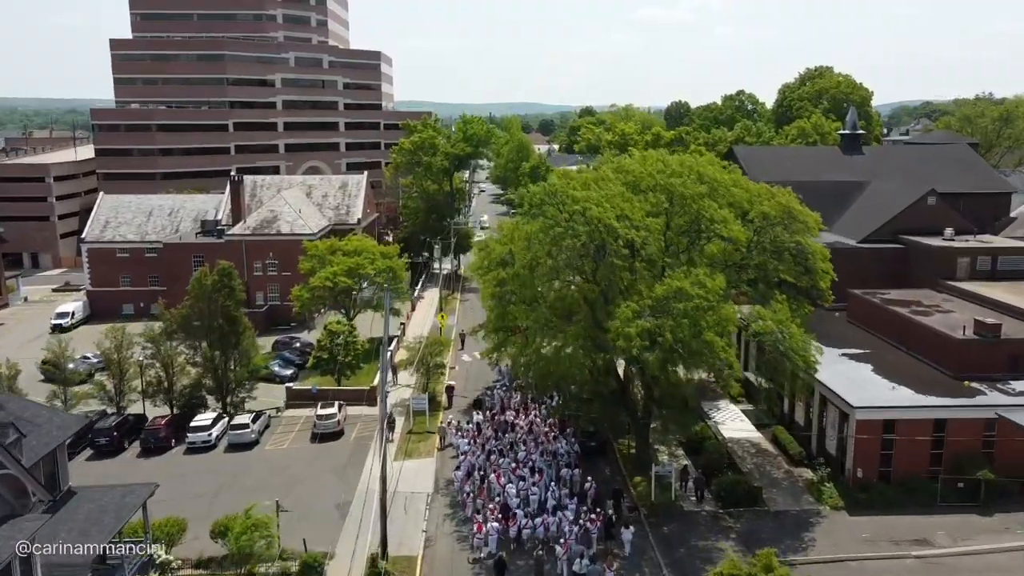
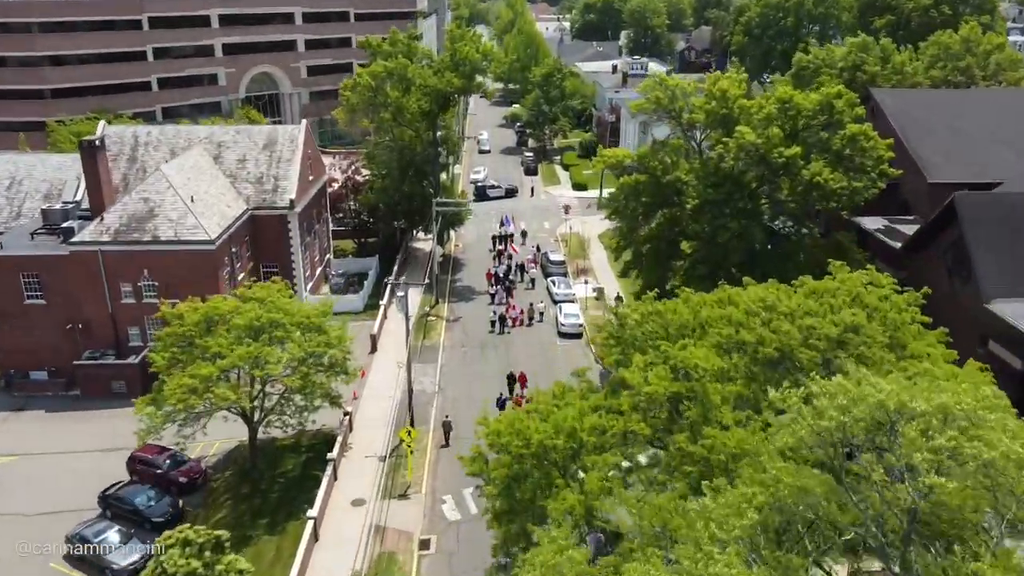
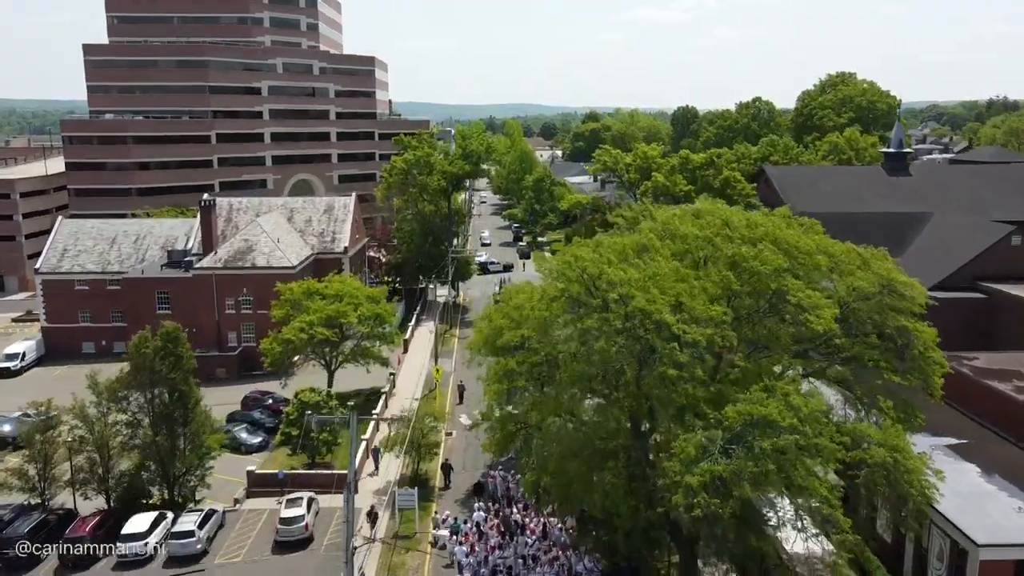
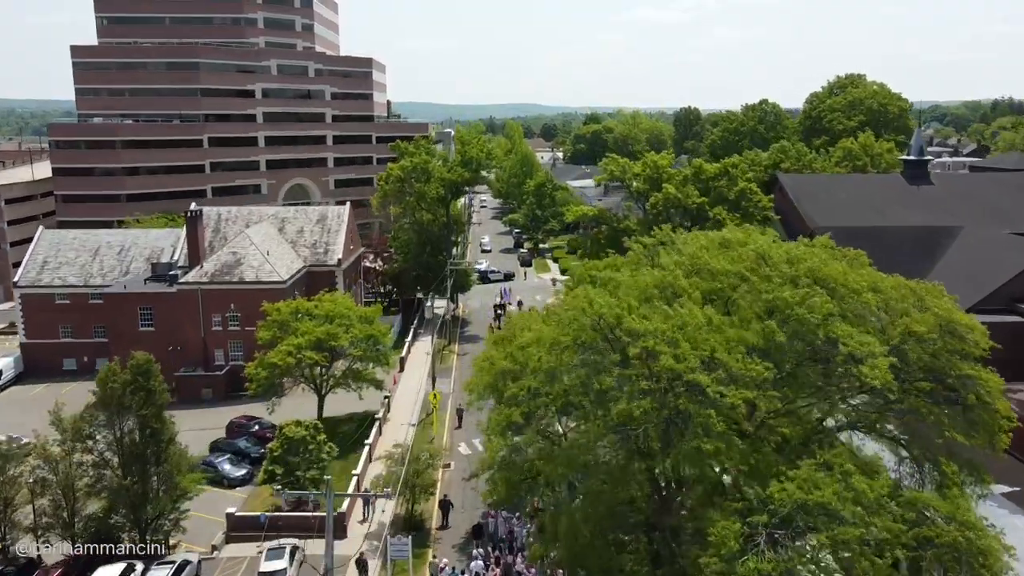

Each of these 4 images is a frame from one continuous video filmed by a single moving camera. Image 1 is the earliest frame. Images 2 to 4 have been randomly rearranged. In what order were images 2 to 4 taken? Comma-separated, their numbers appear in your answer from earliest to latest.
3, 4, 2
